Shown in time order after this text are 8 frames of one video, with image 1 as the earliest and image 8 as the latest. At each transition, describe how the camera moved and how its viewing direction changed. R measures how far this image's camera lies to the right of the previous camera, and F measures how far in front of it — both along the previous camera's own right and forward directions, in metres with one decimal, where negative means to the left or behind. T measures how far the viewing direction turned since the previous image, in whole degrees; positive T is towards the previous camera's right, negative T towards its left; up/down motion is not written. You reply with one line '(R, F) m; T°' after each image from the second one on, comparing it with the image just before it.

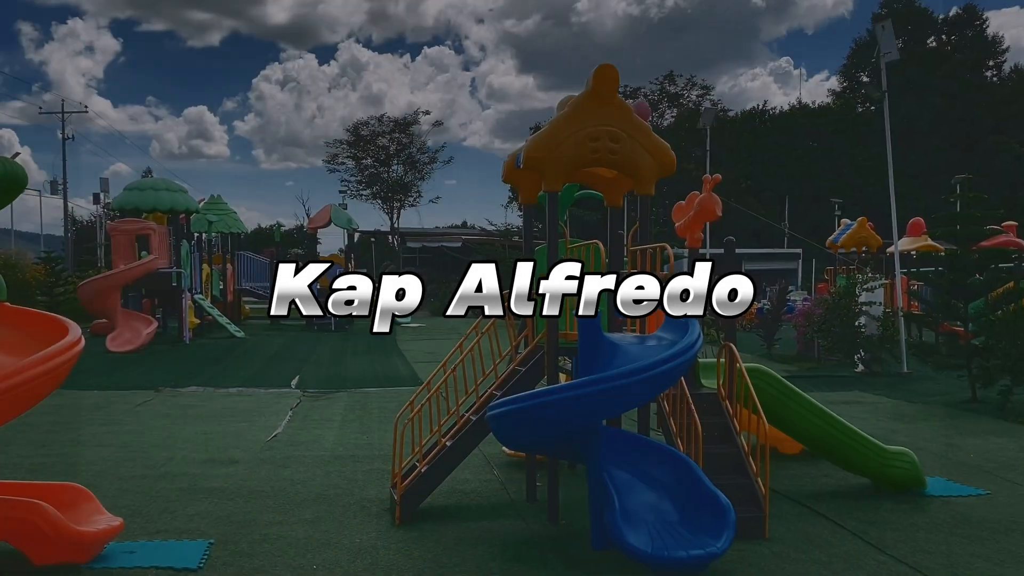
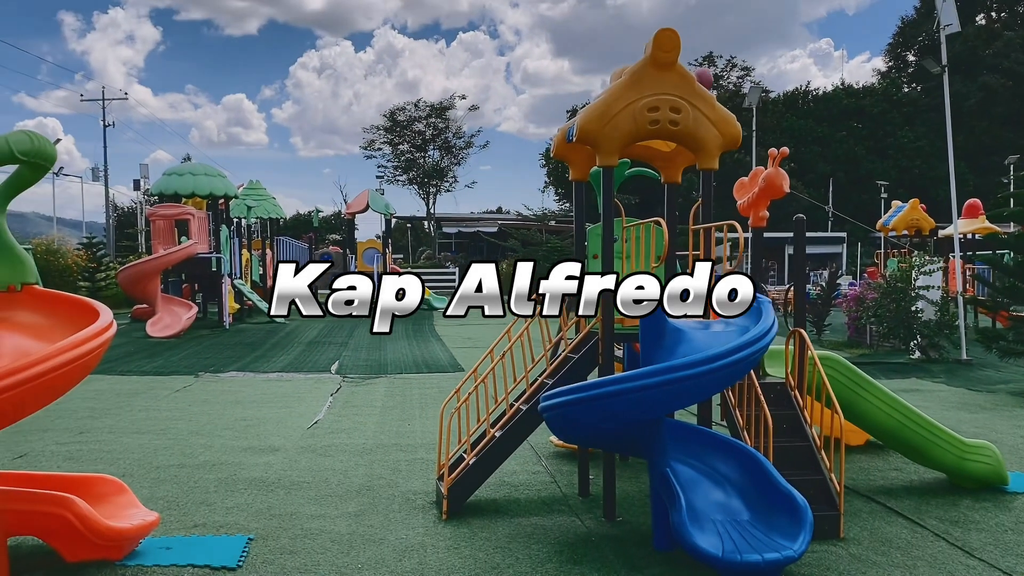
(-0.1, +0.3) m; -2°
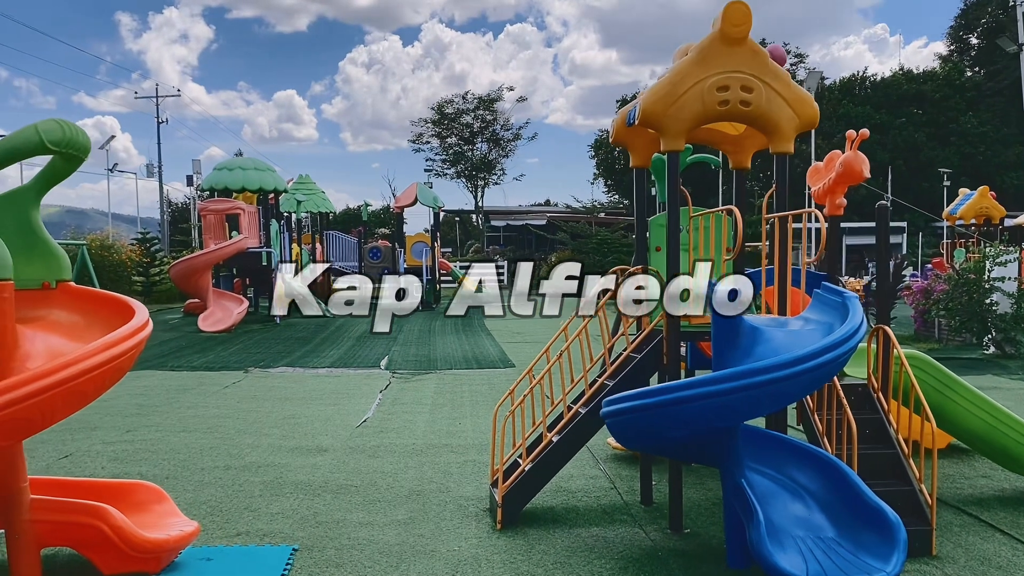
(0.0, +0.3) m; -3°
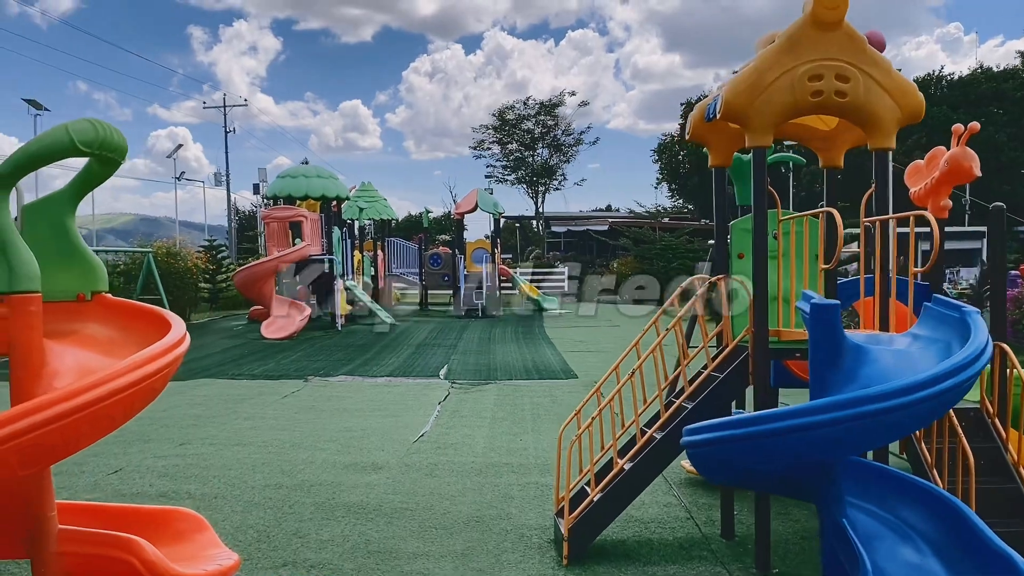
(0.0, +0.3) m; -4°
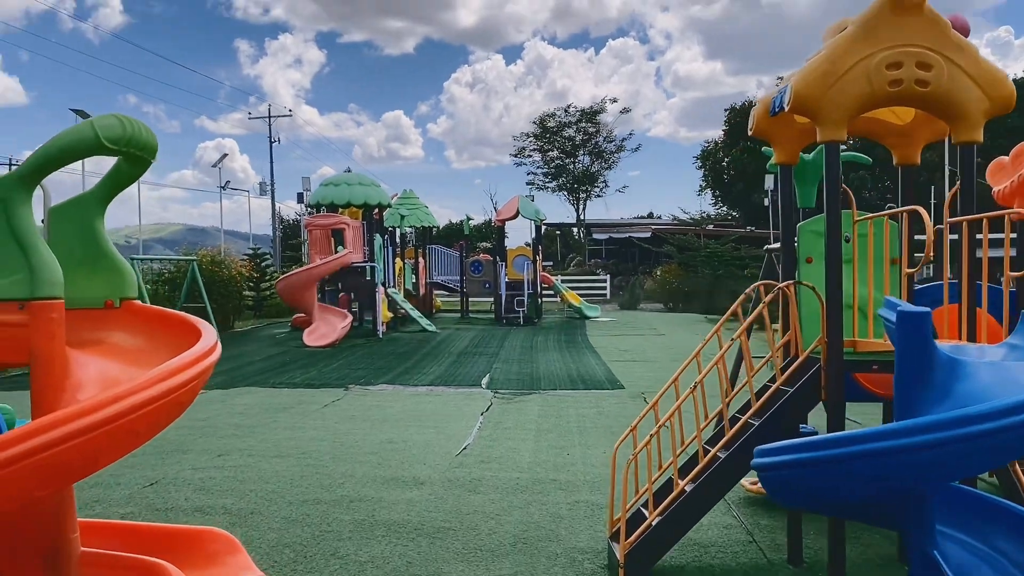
(0.0, +0.2) m; -3°
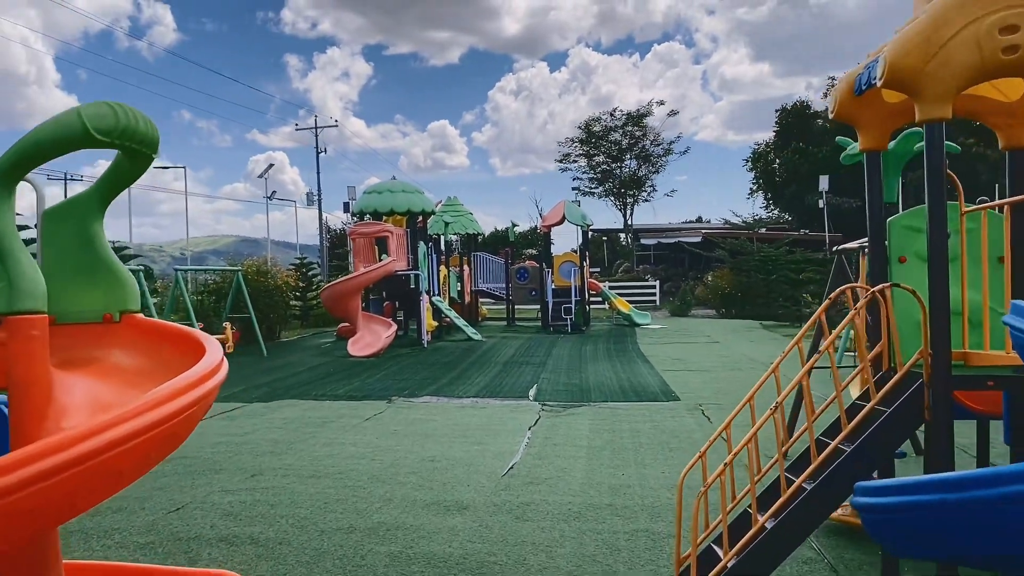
(0.0, +0.4) m; -3°
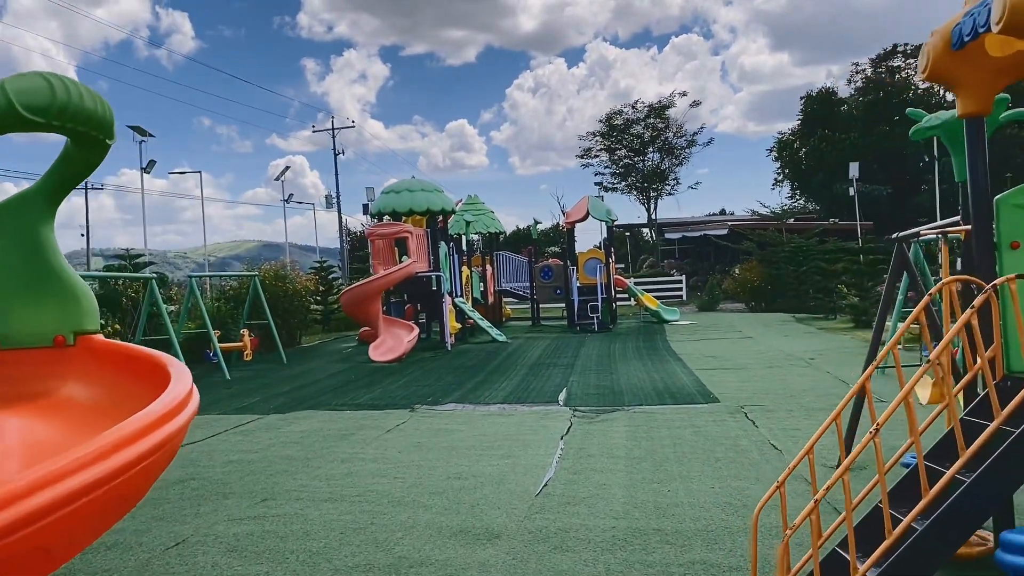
(0.0, +0.5) m; -2°
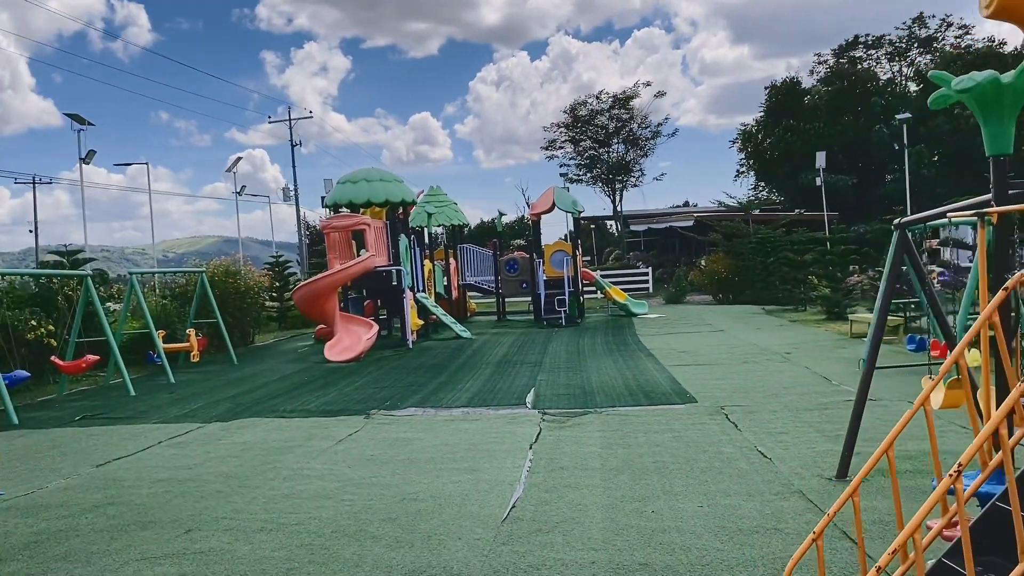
(0.0, +0.6) m; +2°
